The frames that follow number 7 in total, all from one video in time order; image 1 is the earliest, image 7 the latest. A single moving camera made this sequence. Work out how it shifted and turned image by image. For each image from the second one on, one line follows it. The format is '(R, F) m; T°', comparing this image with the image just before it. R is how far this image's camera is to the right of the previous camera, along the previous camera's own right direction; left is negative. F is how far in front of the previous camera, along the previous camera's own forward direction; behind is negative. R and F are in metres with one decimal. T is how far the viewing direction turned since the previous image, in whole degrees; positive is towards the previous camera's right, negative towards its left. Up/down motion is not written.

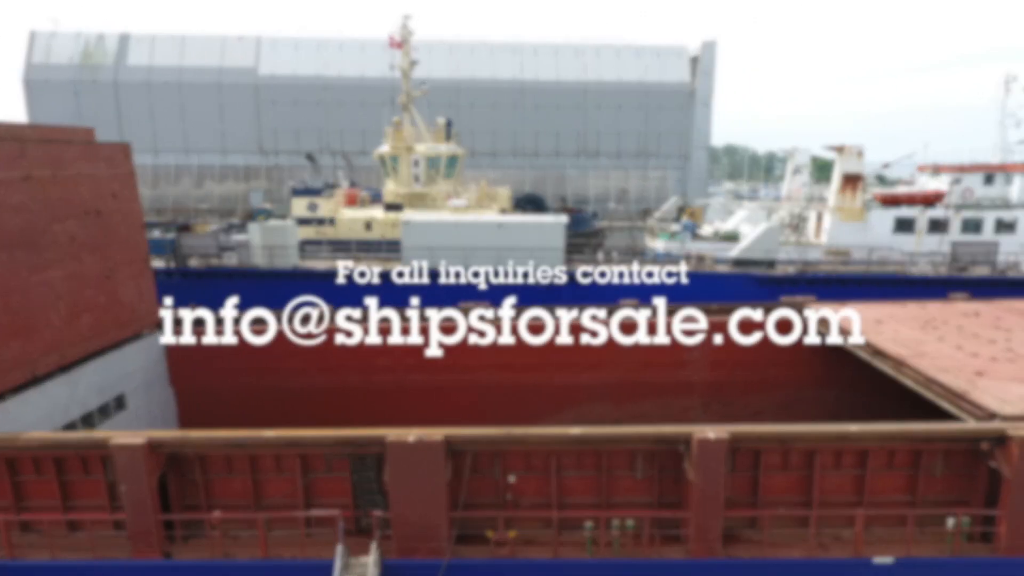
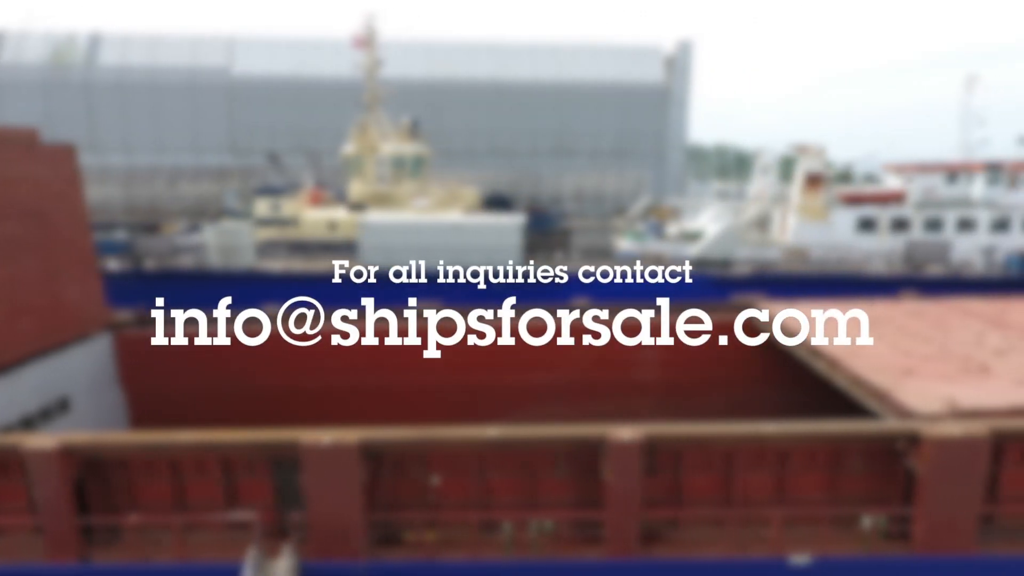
(+0.3, 0.0) m; +1°
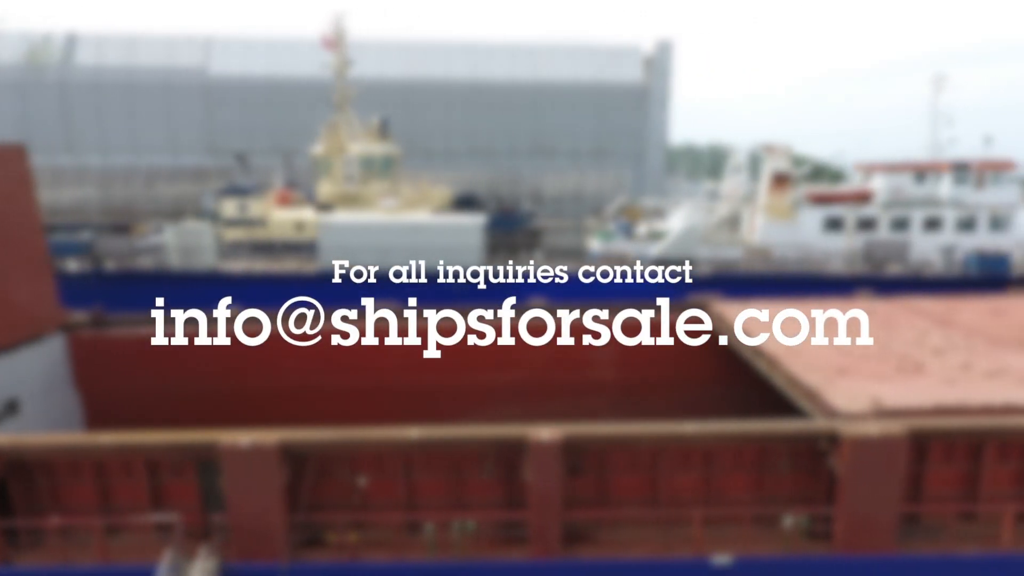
(+0.3, 0.0) m; 0°
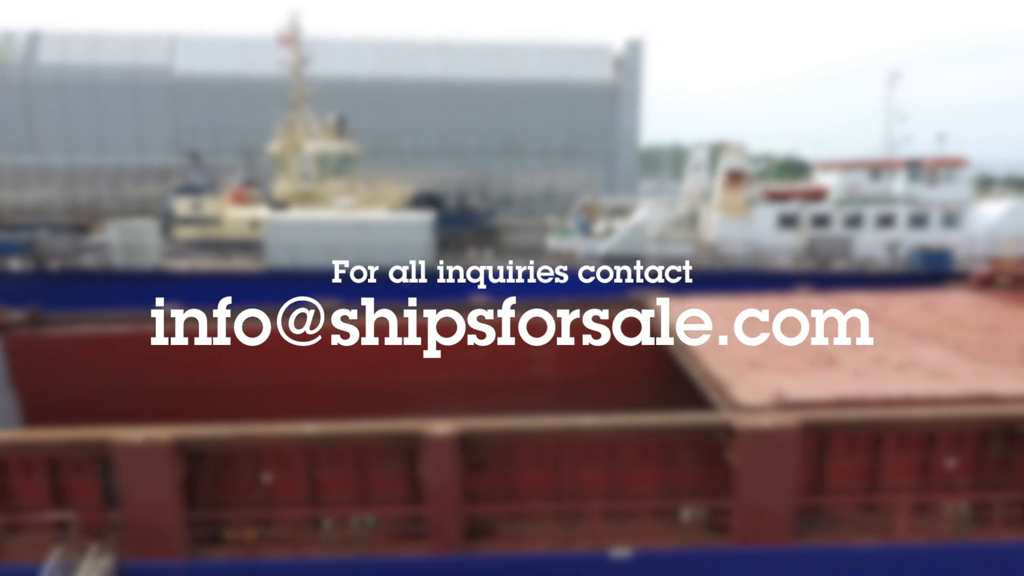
(+0.4, 0.0) m; +1°
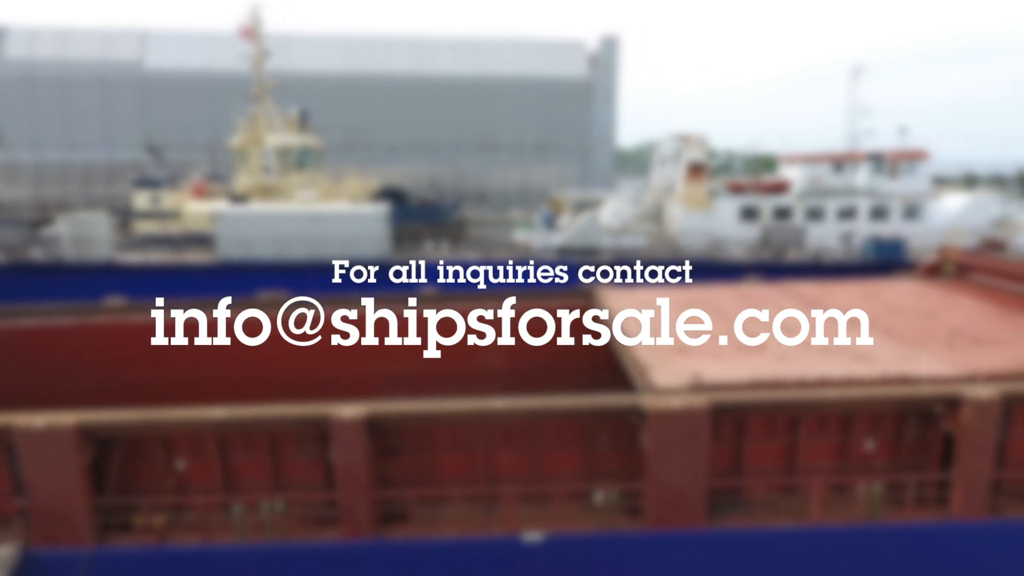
(+0.3, 0.0) m; +1°
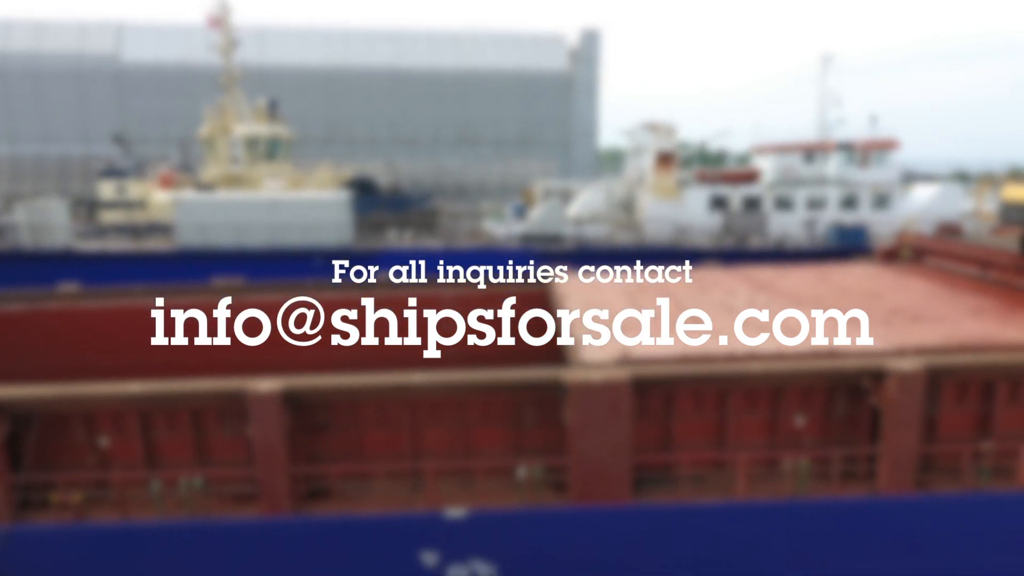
(+0.3, 0.0) m; 0°
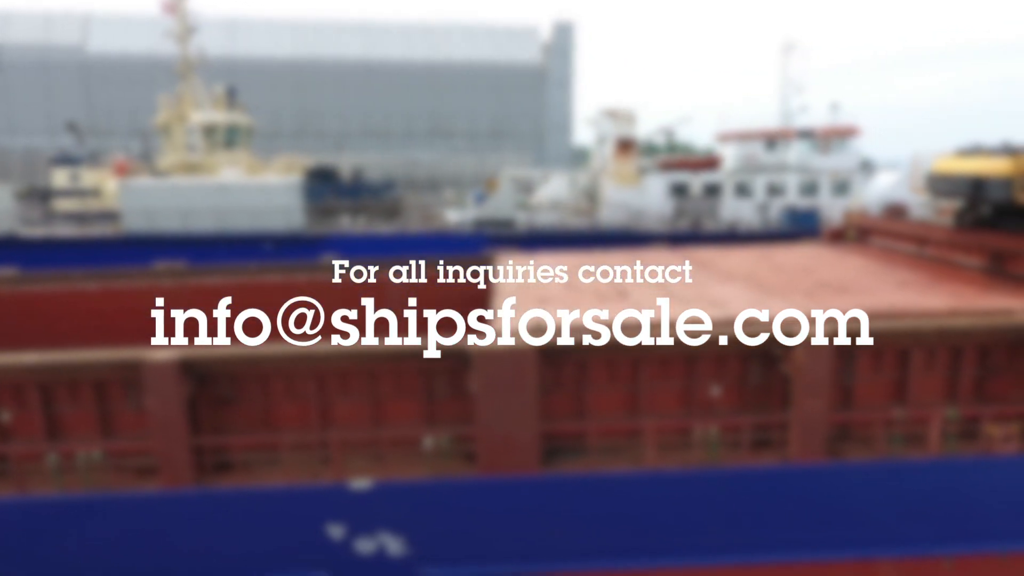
(+0.4, 0.0) m; +1°
